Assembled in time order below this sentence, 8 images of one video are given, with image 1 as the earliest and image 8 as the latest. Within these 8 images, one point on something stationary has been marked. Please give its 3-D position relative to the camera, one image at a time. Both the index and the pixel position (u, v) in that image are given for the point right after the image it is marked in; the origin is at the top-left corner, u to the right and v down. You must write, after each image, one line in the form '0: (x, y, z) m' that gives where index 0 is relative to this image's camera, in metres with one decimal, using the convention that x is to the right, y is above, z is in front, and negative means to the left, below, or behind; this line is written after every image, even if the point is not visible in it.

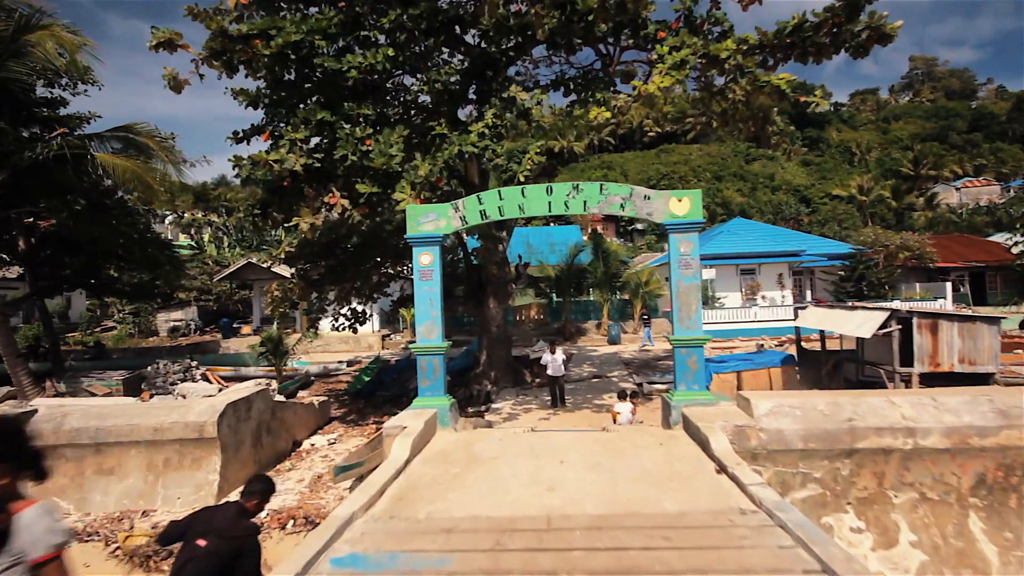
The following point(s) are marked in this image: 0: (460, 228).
0: (-0.7, +0.8, +6.2) m
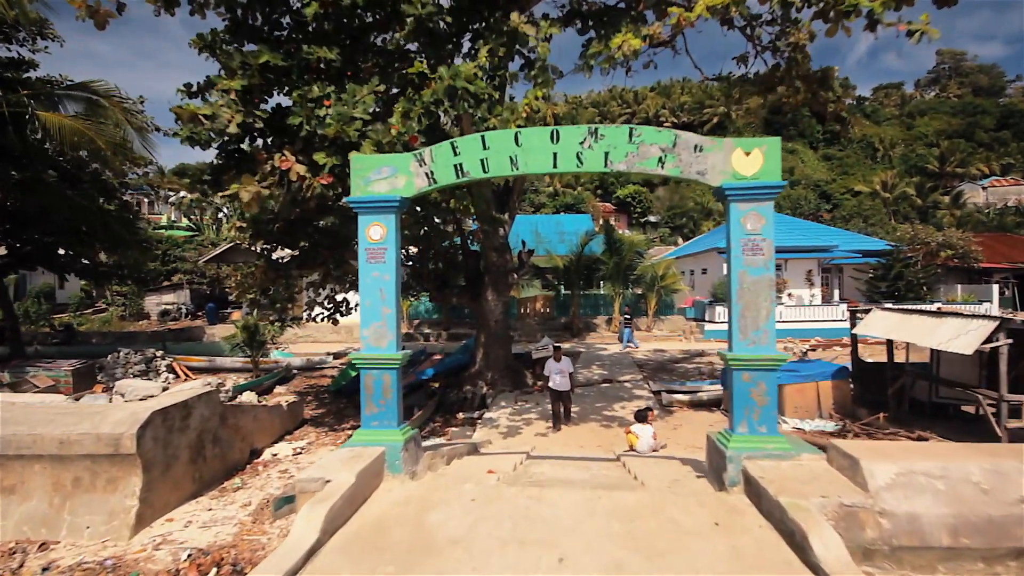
0: (-0.8, +0.9, +4.4) m
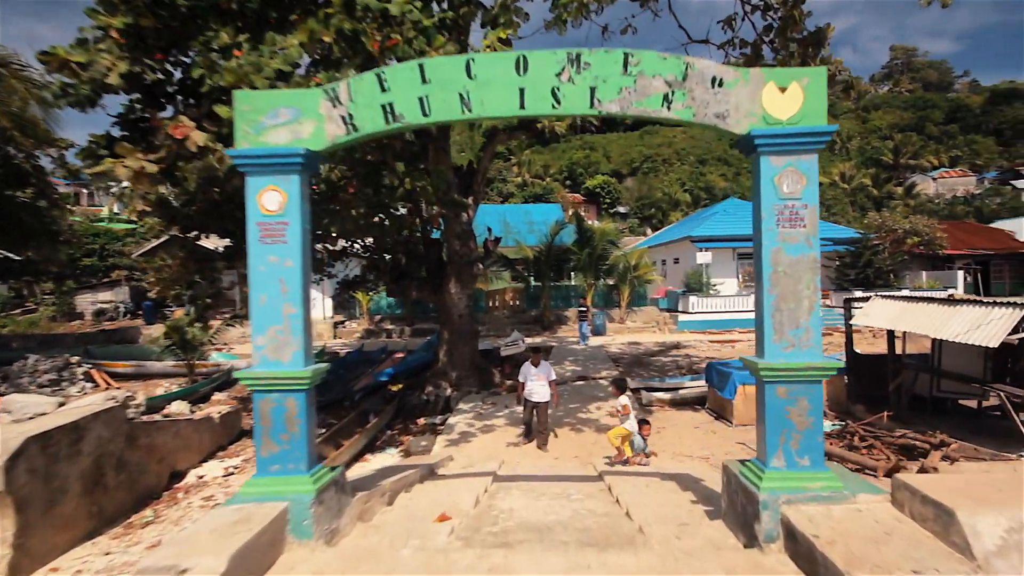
0: (-1.1, +1.0, +3.2) m
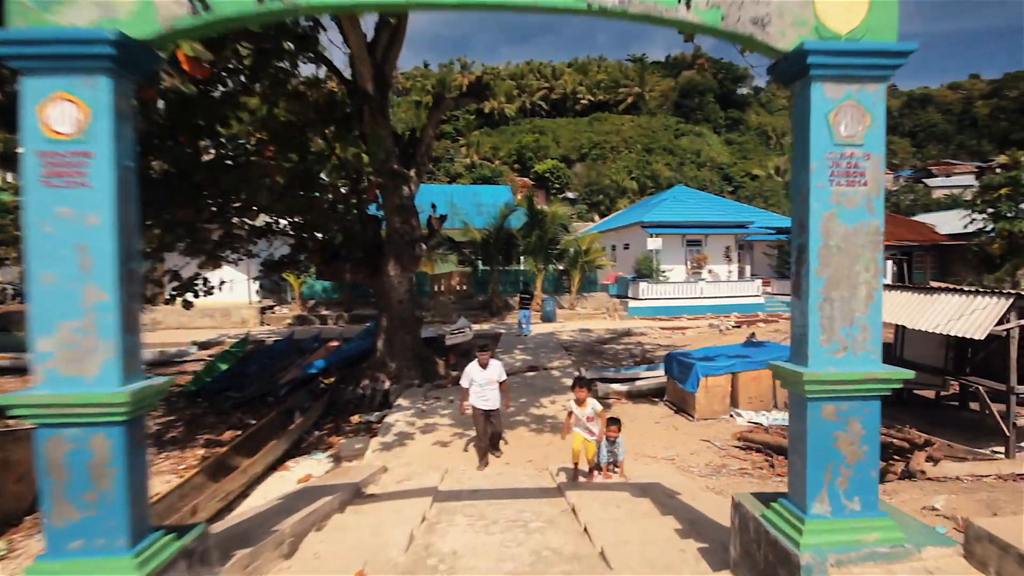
0: (-1.3, +1.1, +2.0) m
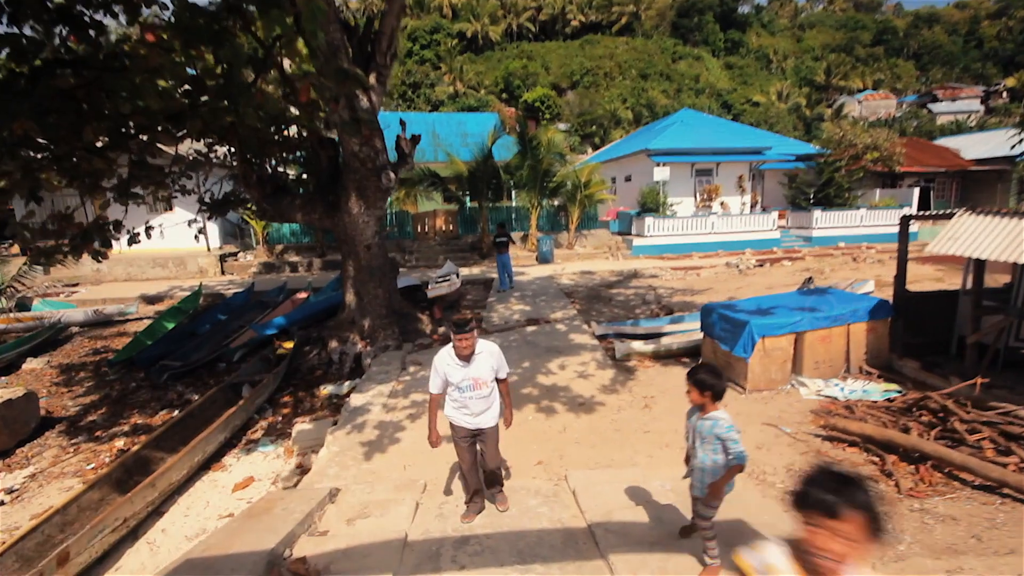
0: (-1.3, +1.1, -0.1) m
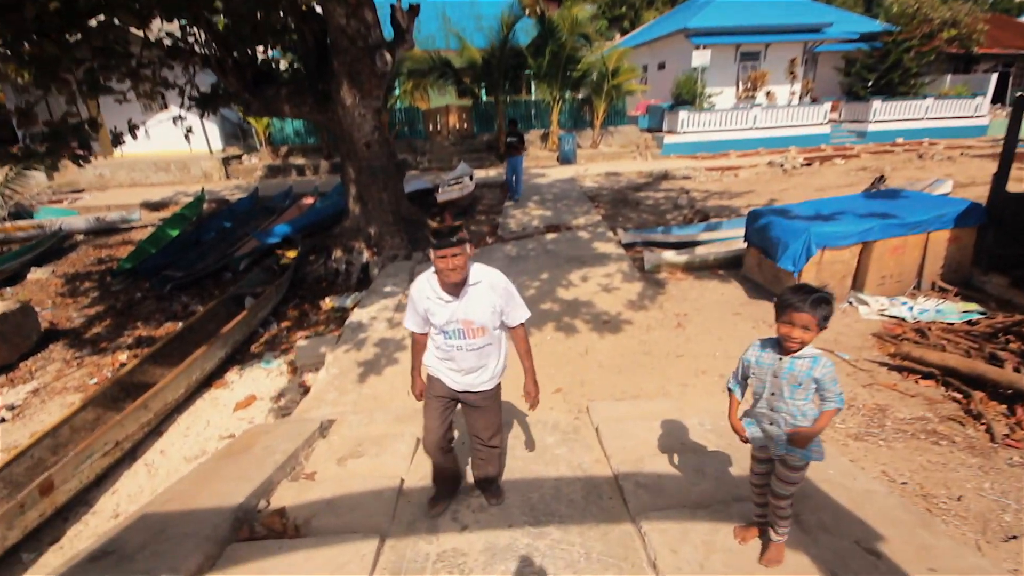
0: (-1.3, +0.9, -1.0) m
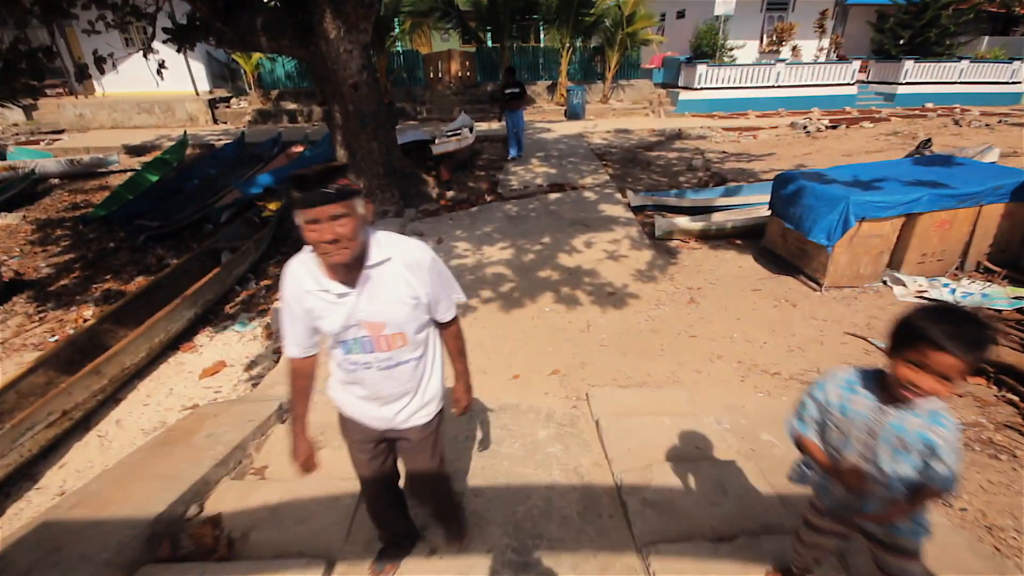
0: (-1.4, +0.7, -1.6) m
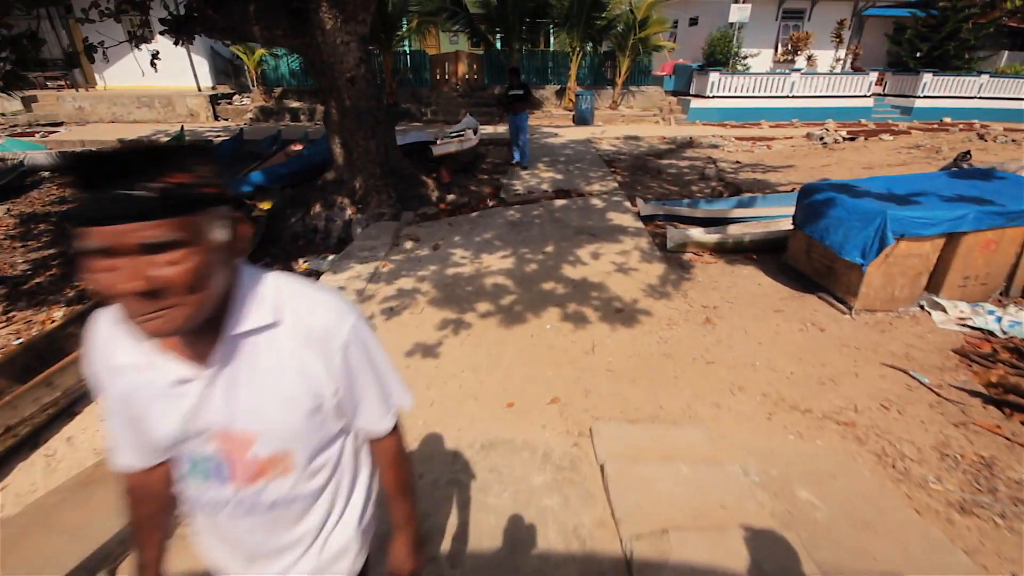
0: (-1.4, +0.7, -2.0) m
